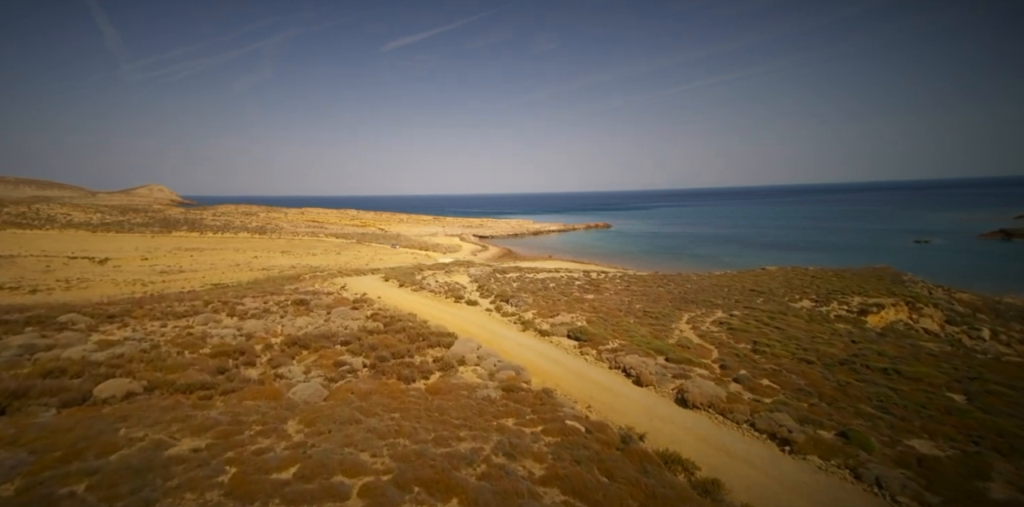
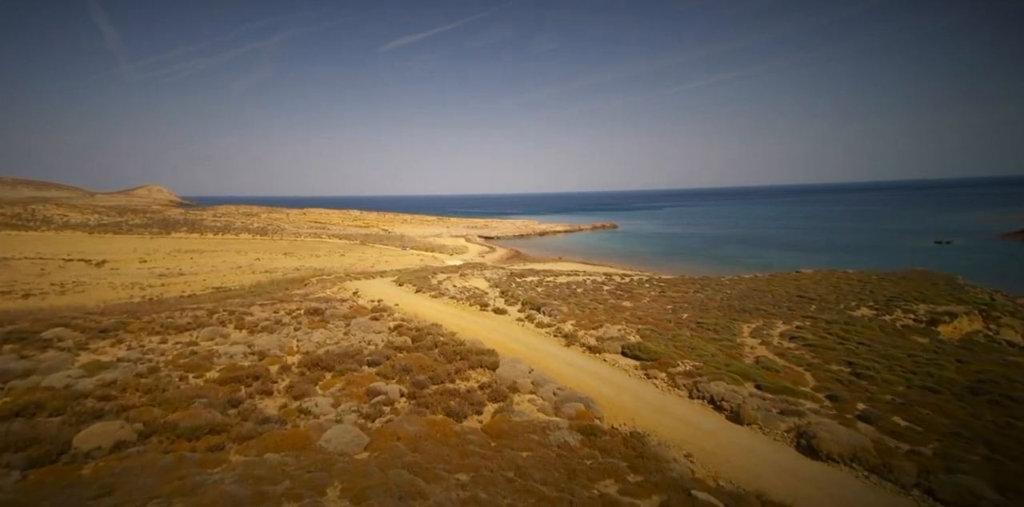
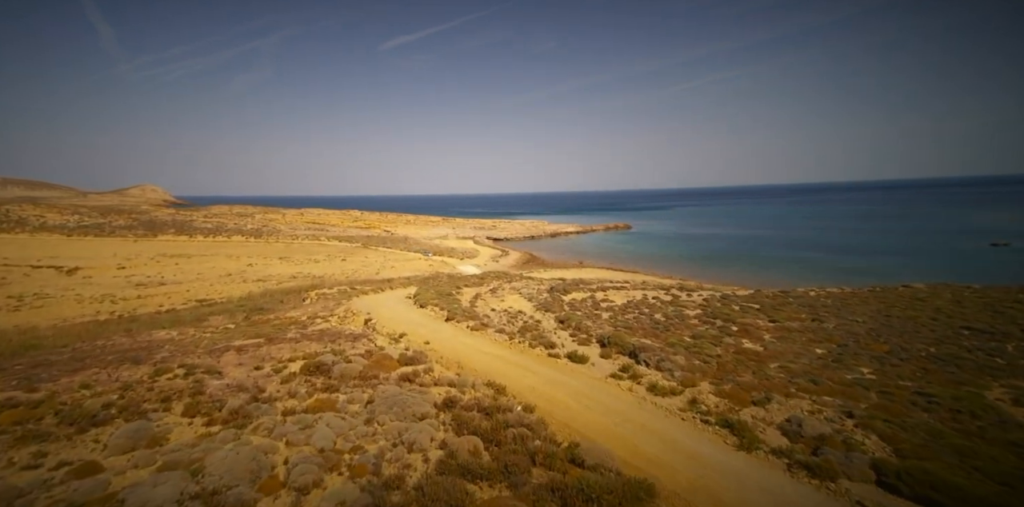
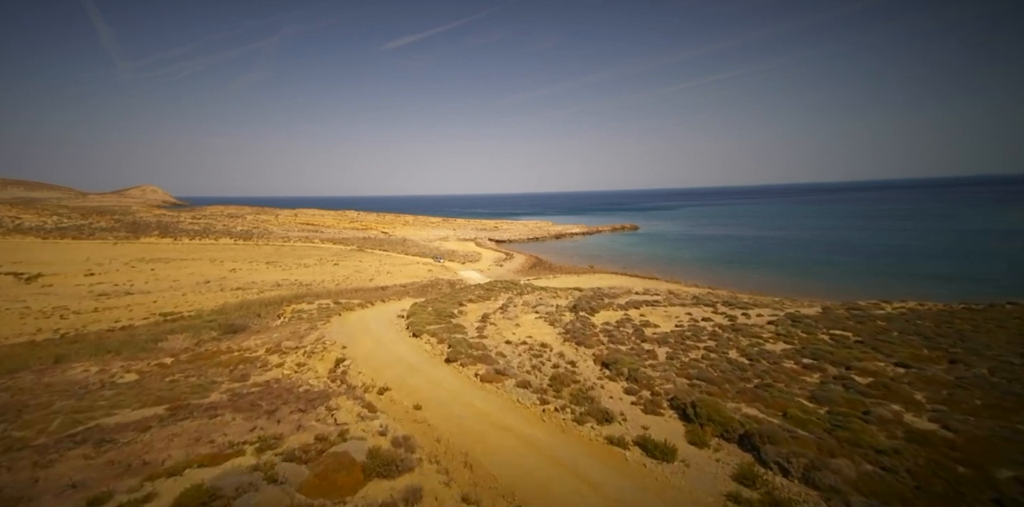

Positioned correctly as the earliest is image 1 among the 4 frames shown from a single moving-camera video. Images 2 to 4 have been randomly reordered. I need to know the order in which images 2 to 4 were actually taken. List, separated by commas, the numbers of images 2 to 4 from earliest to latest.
2, 3, 4
